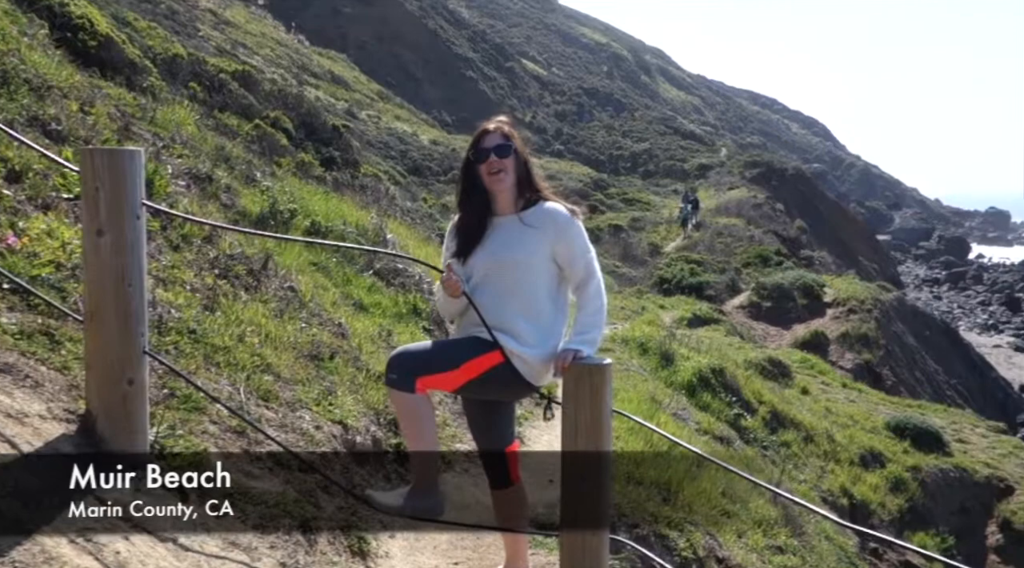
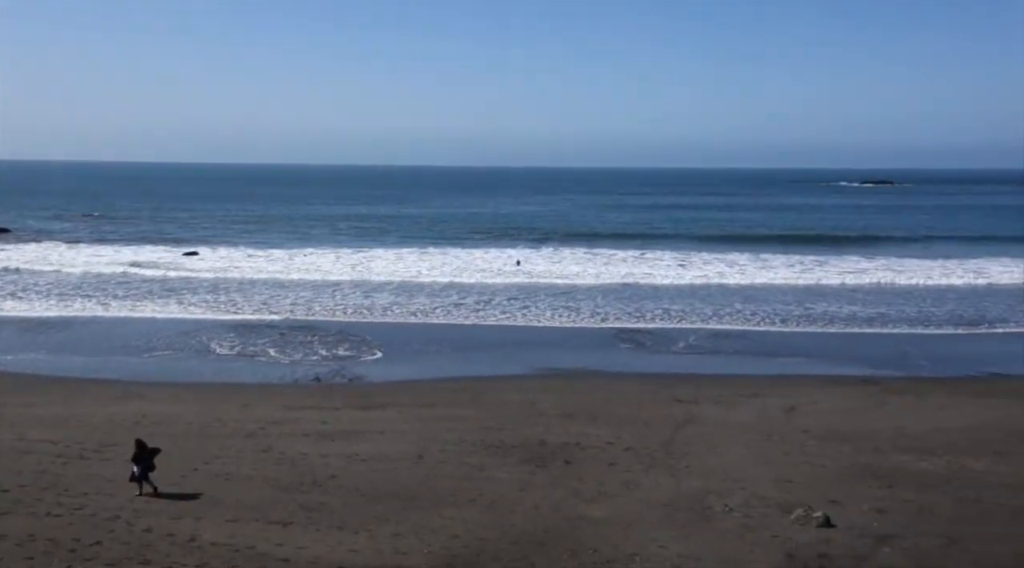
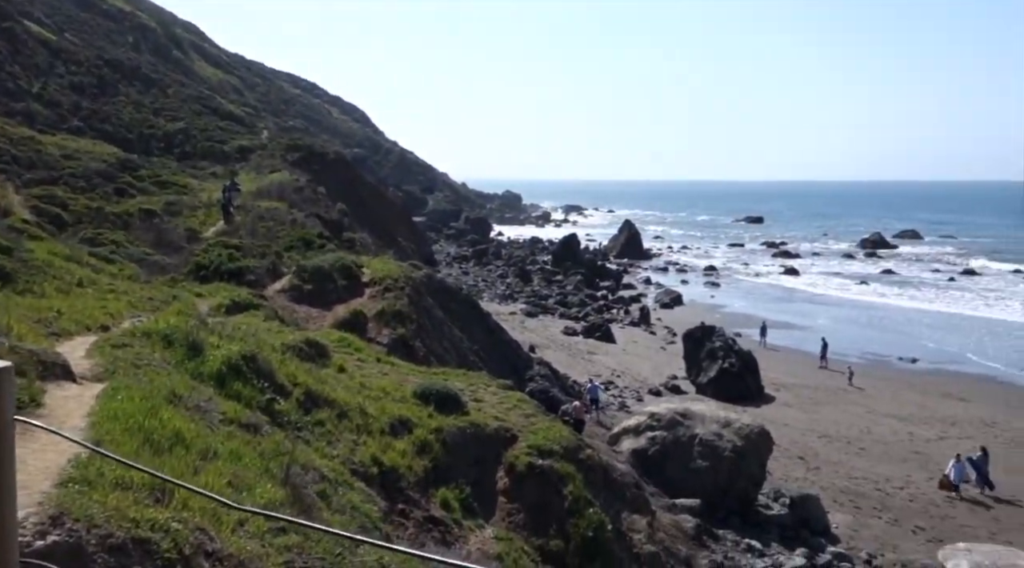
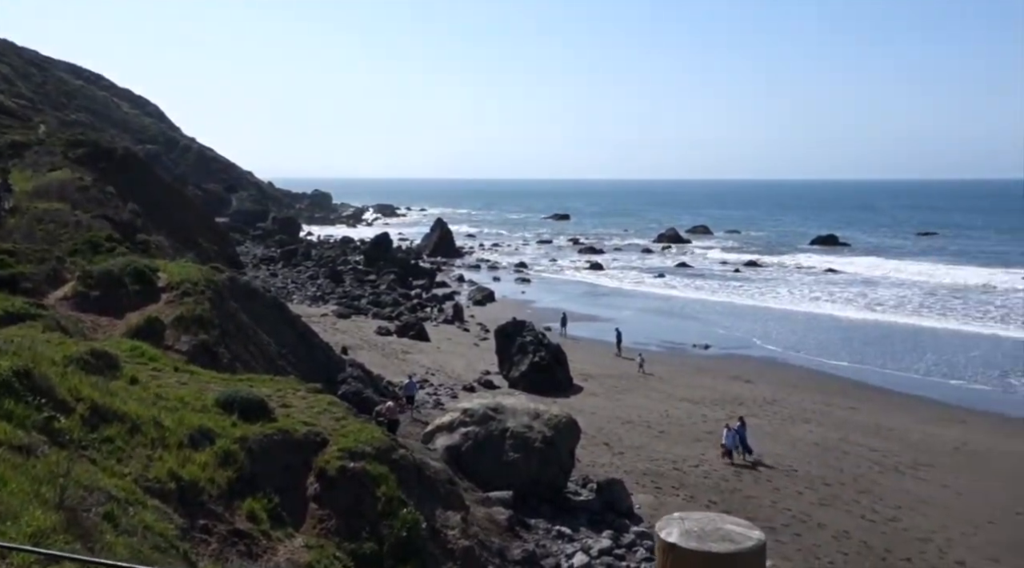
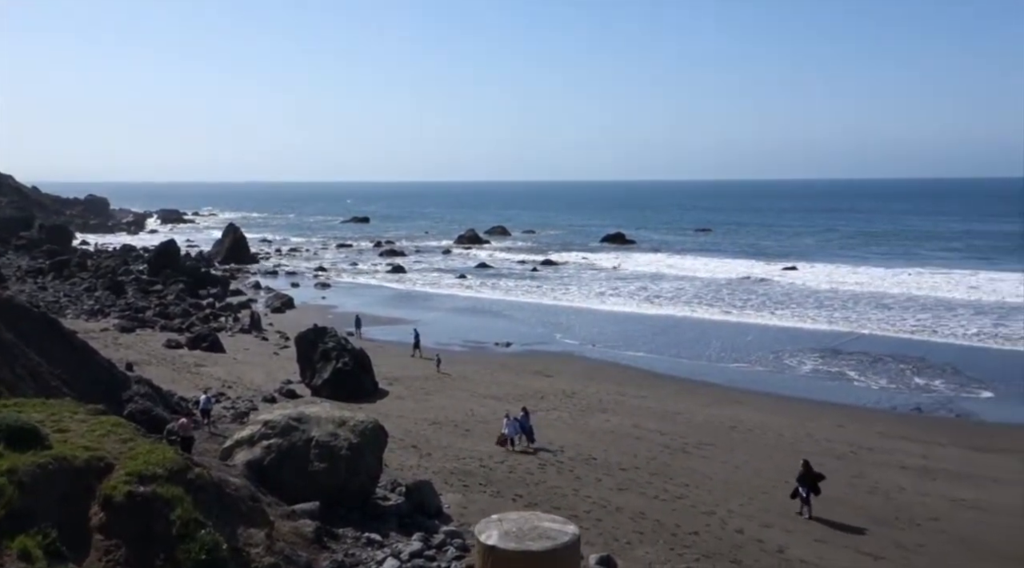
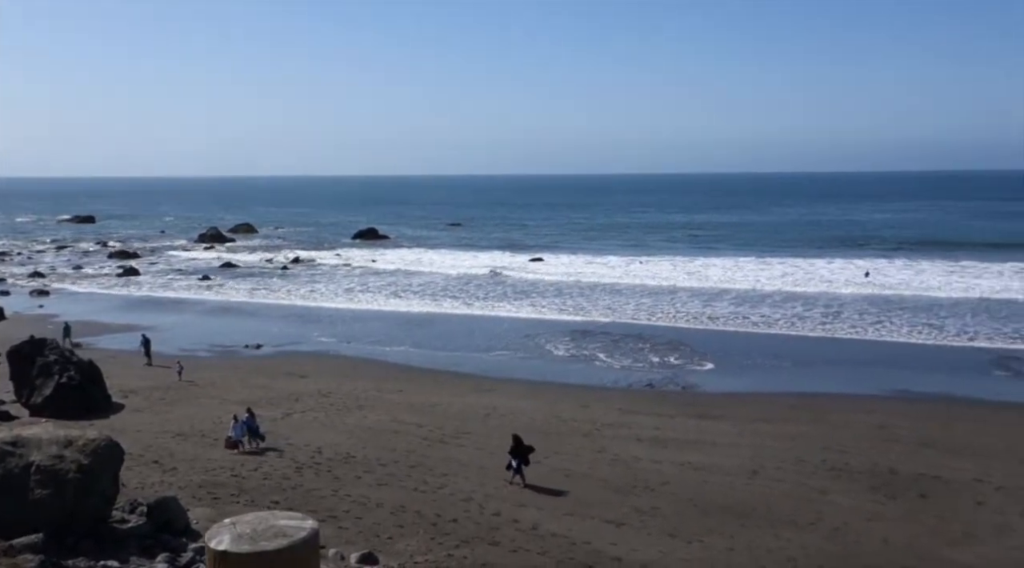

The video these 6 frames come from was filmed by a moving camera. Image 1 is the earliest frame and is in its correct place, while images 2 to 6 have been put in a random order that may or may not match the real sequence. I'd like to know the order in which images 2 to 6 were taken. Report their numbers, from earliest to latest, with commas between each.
3, 4, 5, 6, 2
